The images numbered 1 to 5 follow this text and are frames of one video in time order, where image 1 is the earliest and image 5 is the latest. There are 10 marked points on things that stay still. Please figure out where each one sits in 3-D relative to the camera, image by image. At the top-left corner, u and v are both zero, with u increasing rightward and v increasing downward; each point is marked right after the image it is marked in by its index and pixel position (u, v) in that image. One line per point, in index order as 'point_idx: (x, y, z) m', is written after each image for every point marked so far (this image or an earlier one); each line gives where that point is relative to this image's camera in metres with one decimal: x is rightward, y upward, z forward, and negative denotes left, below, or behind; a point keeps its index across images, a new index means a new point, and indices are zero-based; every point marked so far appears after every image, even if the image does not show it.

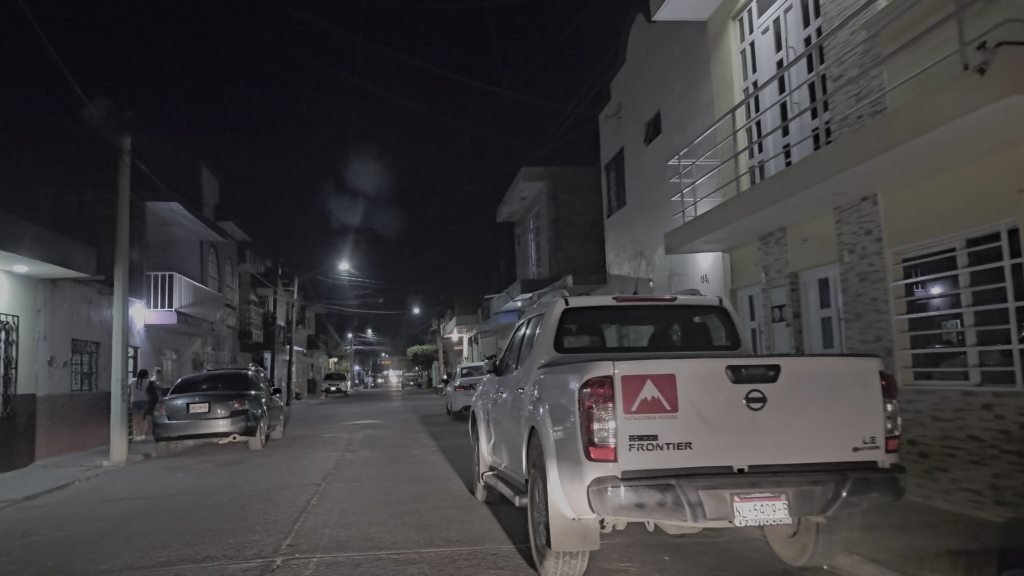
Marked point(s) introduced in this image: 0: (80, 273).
0: (-7.8, +0.3, +14.9) m
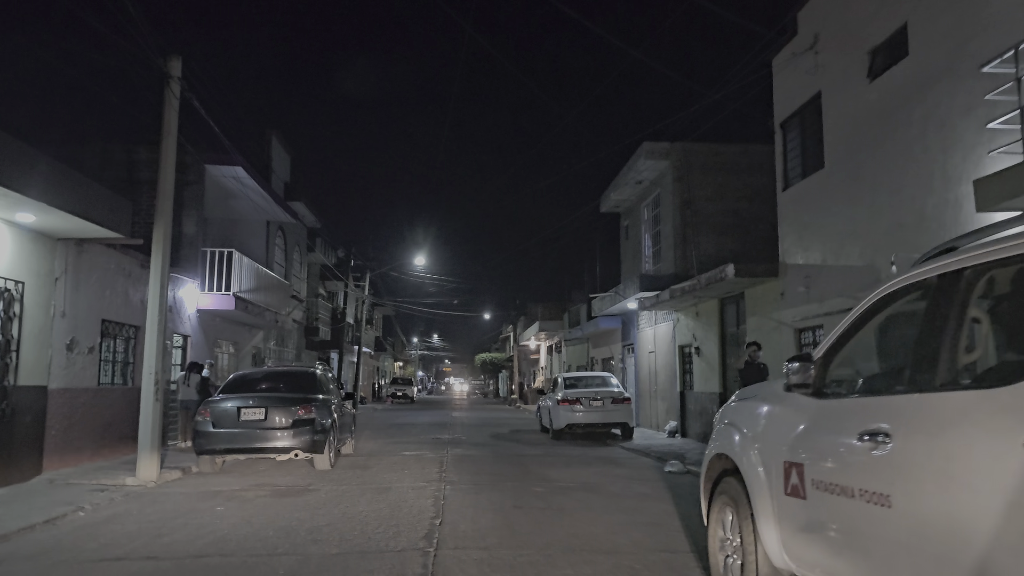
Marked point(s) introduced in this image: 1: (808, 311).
0: (-5.6, +0.8, +11.5) m
1: (+4.4, -0.3, +12.3) m
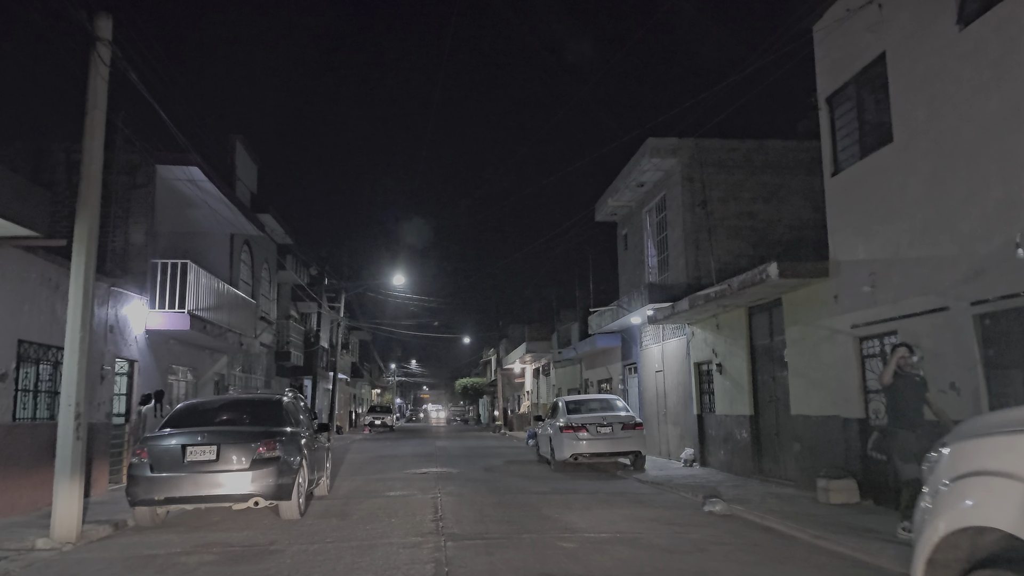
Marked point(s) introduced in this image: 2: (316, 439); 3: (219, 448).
0: (-5.5, +0.7, +9.3) m
1: (+4.5, -0.3, +10.3) m
2: (-3.0, -2.3, +12.5) m
3: (-3.4, -1.8, +9.5) m
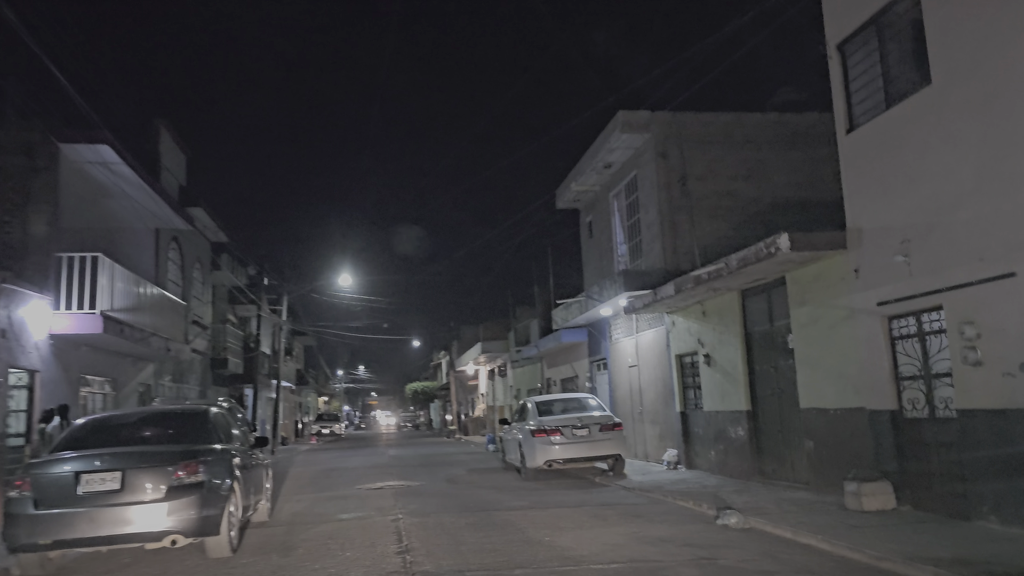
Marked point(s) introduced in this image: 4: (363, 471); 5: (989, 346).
0: (-5.7, +0.8, +7.2) m
1: (+4.2, 0.0, +8.9) m
2: (-3.3, -2.1, +10.5) m
3: (-3.5, -1.7, +7.6) m
4: (-3.4, -4.2, +19.2) m
5: (+4.4, -0.5, +7.7) m
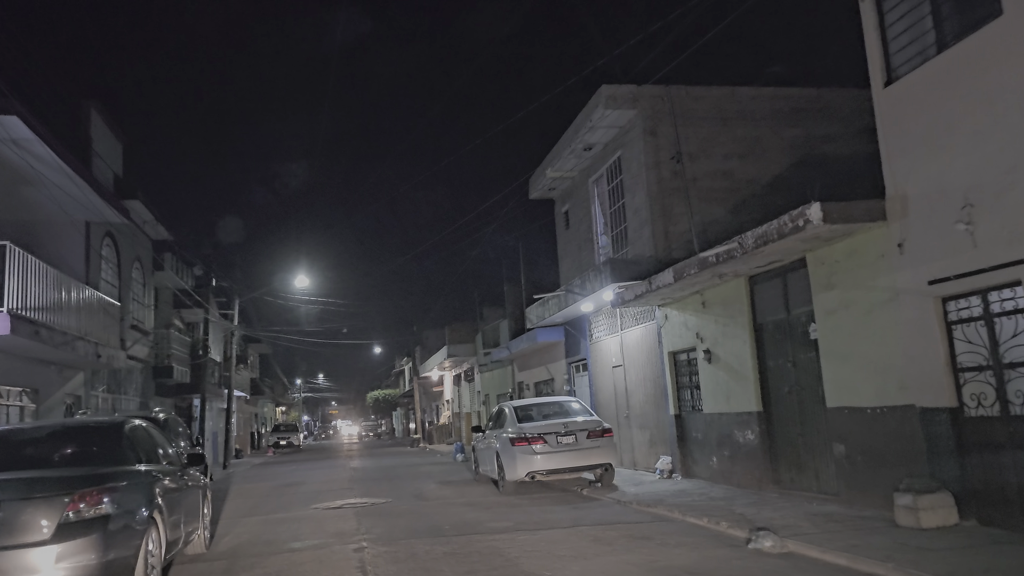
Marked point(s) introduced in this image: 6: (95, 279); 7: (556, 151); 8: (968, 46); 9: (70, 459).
0: (-5.7, +0.9, +5.3) m
1: (+4.1, +0.2, +7.4) m
2: (-3.4, -2.0, +8.7) m
3: (-3.5, -1.5, +5.8) m
4: (-3.9, -4.2, +17.4) m
5: (+4.4, -0.3, +6.3) m
6: (-9.2, +0.2, +18.3) m
7: (+0.9, +2.9, +17.9) m
8: (+4.1, +2.2, +7.5) m
9: (-4.1, -1.6, +7.6) m
